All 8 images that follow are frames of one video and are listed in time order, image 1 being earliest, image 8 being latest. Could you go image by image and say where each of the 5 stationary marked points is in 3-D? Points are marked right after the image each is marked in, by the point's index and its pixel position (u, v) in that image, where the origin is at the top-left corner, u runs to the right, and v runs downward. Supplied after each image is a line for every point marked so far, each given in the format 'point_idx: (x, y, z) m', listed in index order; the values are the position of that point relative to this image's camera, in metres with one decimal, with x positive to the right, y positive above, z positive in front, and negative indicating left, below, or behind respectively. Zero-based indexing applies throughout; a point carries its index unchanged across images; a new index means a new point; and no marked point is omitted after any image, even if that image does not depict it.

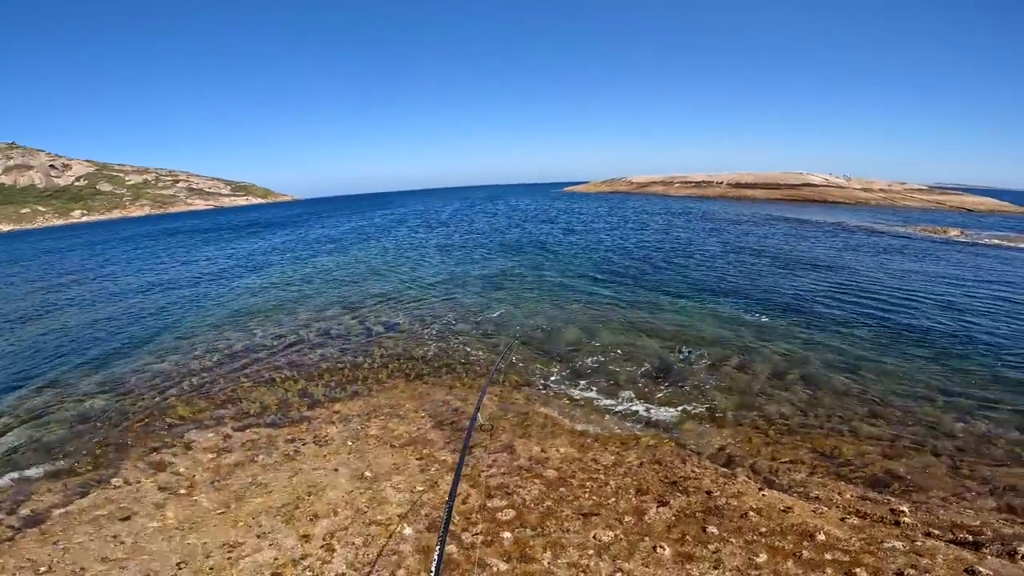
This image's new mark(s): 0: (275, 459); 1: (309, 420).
0: (-3.8, -2.7, +7.3) m
1: (-3.8, -2.5, +8.5) m
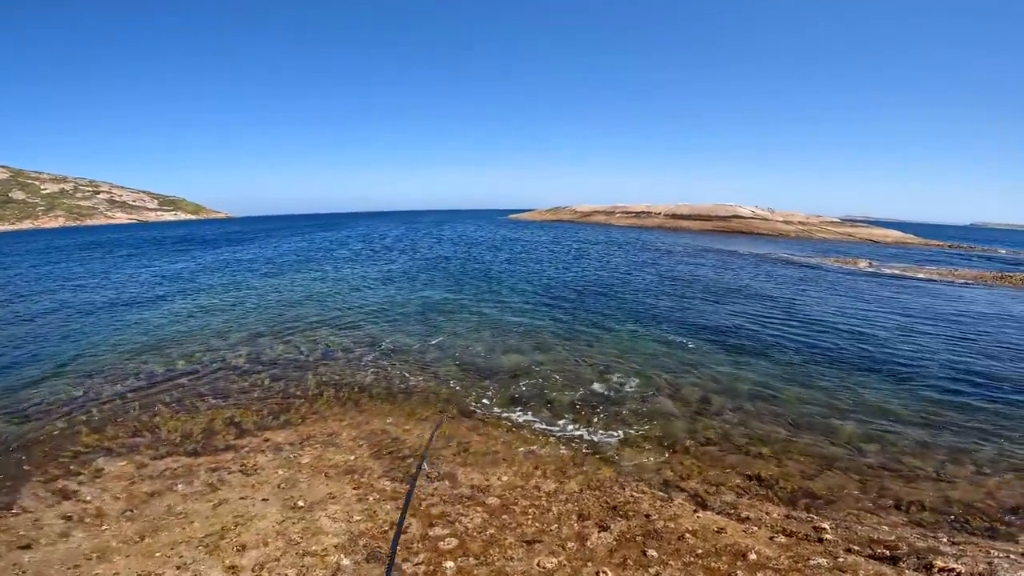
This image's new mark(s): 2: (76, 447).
0: (-4.7, -3.2, +6.7) m
1: (-4.8, -3.1, +7.9) m
2: (-7.6, -3.0, +7.8) m
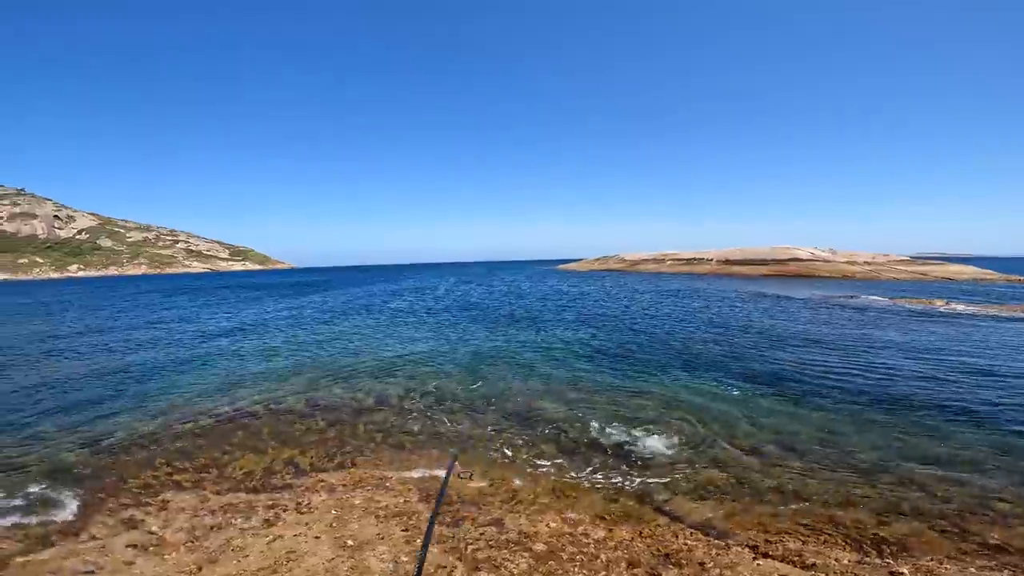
0: (-4.0, -3.7, +7.0) m
1: (-4.0, -3.7, +8.3) m
2: (-6.8, -3.6, +8.4) m
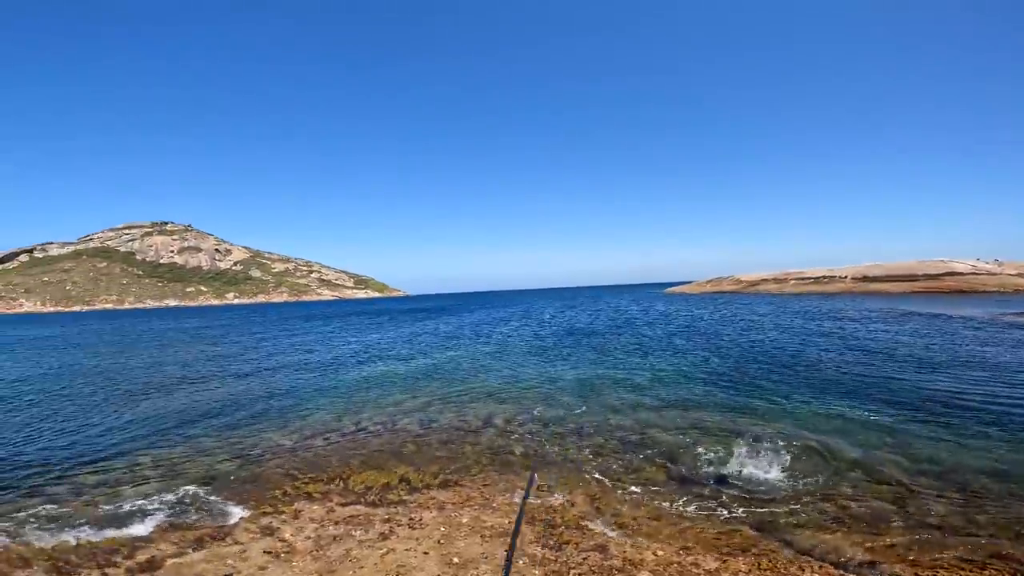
0: (-2.2, -4.0, +7.2) m
1: (-2.0, -4.1, +8.4) m
2: (-4.7, -4.1, +9.2) m
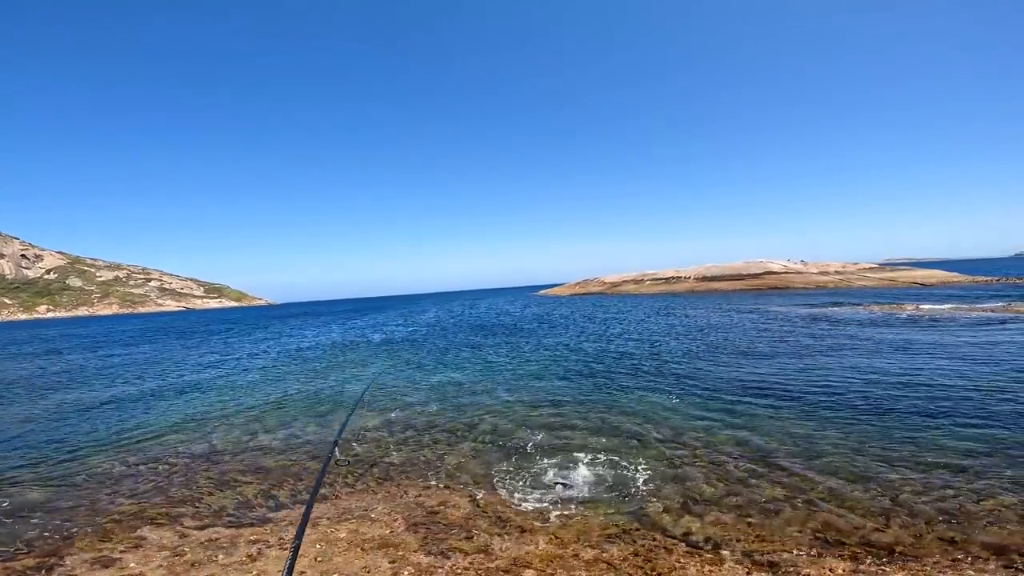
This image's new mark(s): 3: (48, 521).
0: (-4.2, -4.1, +6.8) m
1: (-4.3, -4.2, +8.1) m
2: (-7.0, -4.3, +8.1) m
3: (-8.0, -4.3, +7.9) m
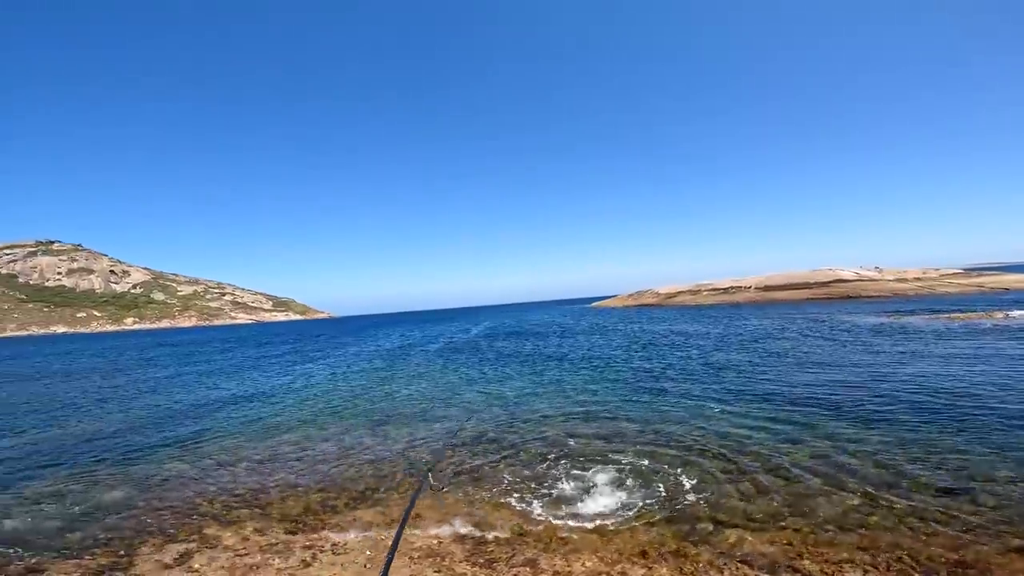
0: (-3.5, -4.3, +7.1) m
1: (-3.5, -4.4, +8.4) m
2: (-6.2, -4.5, +8.7) m
3: (-7.2, -4.5, +8.6) m
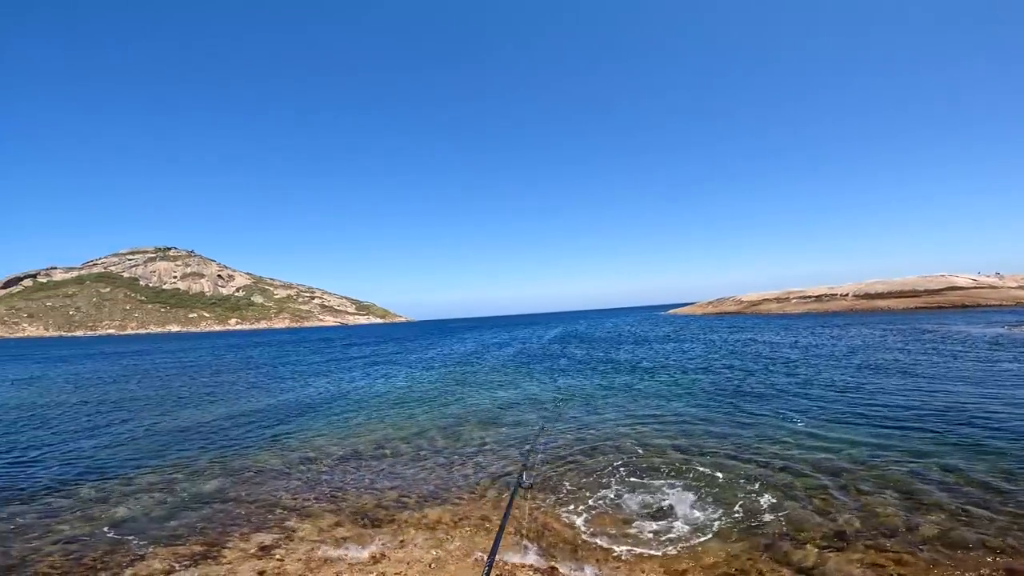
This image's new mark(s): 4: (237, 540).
0: (-2.5, -4.4, +7.3) m
1: (-2.2, -4.5, +8.5) m
2: (-4.9, -4.5, +9.3) m
3: (-5.9, -4.6, +9.3) m
4: (-4.9, -4.4, +8.0) m
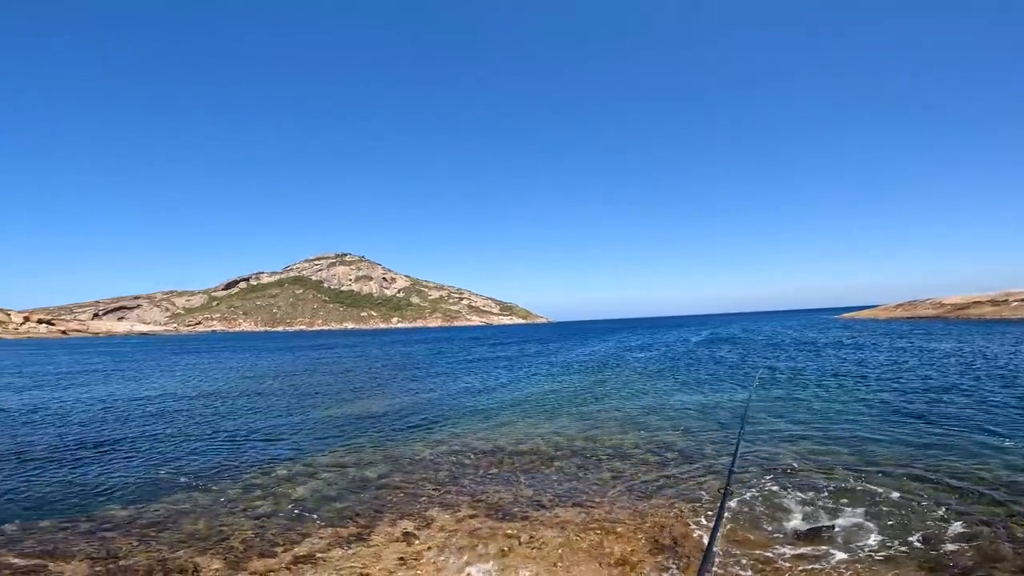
0: (-0.5, -4.3, +7.8) m
1: (+0.1, -4.4, +8.9) m
2: (-2.2, -4.5, +10.5) m
3: (-3.2, -4.6, +10.8) m
4: (-2.6, -4.4, +9.2) m
